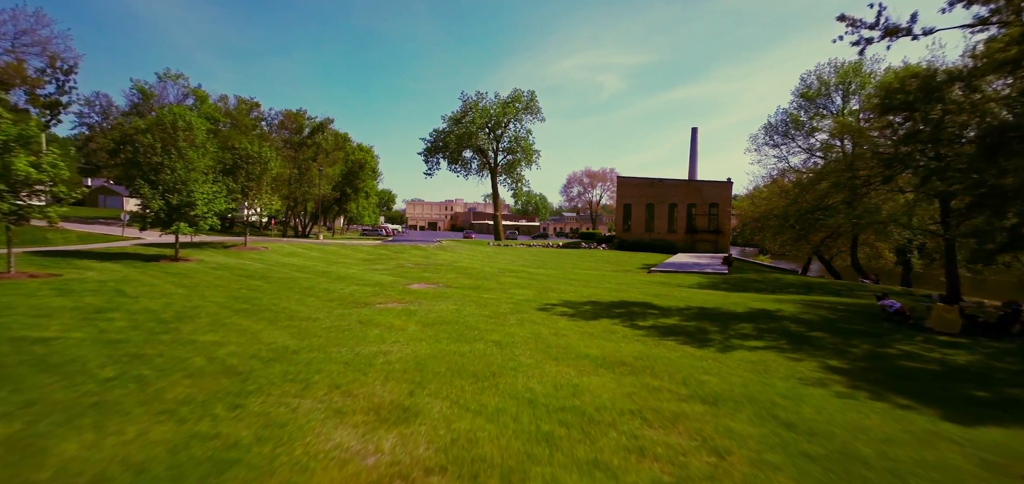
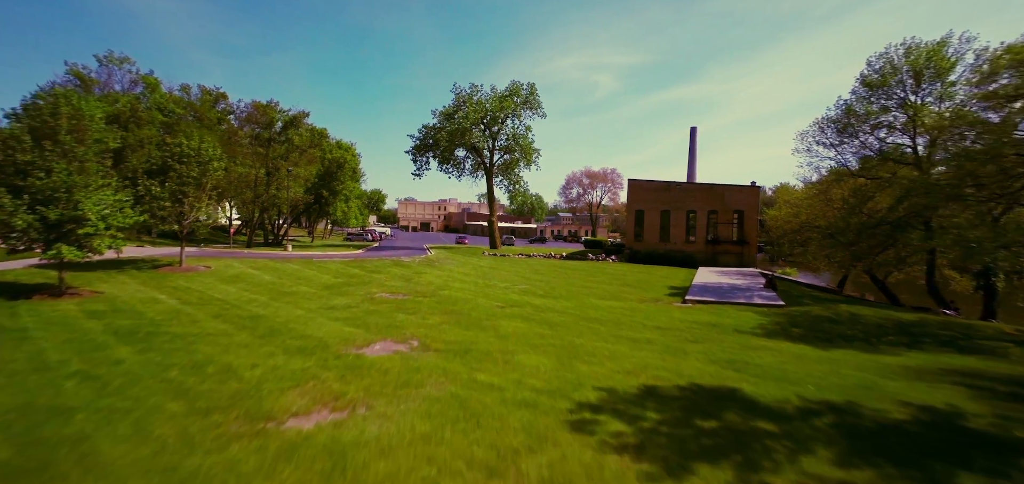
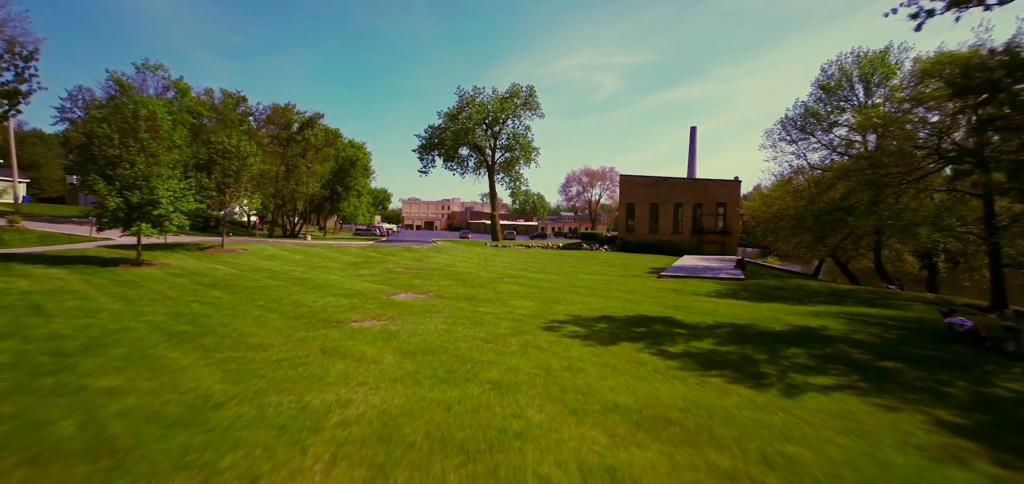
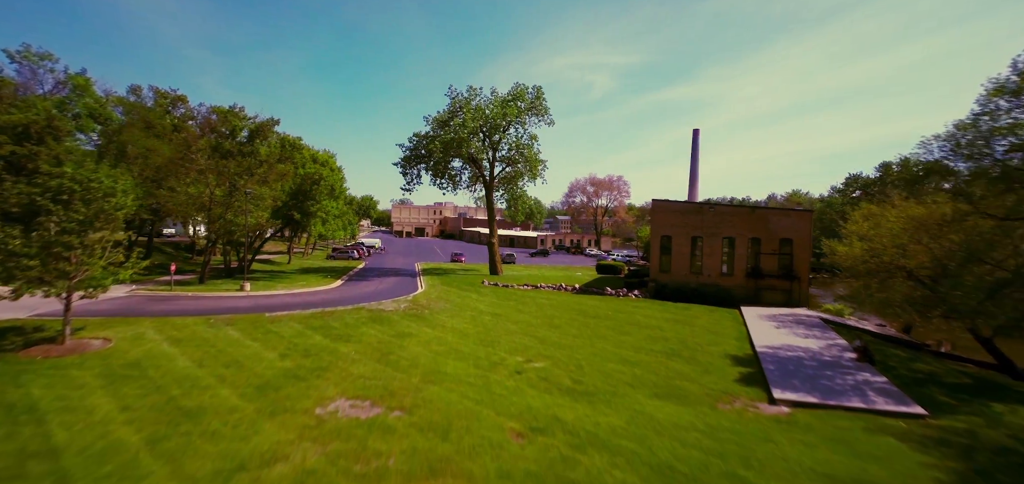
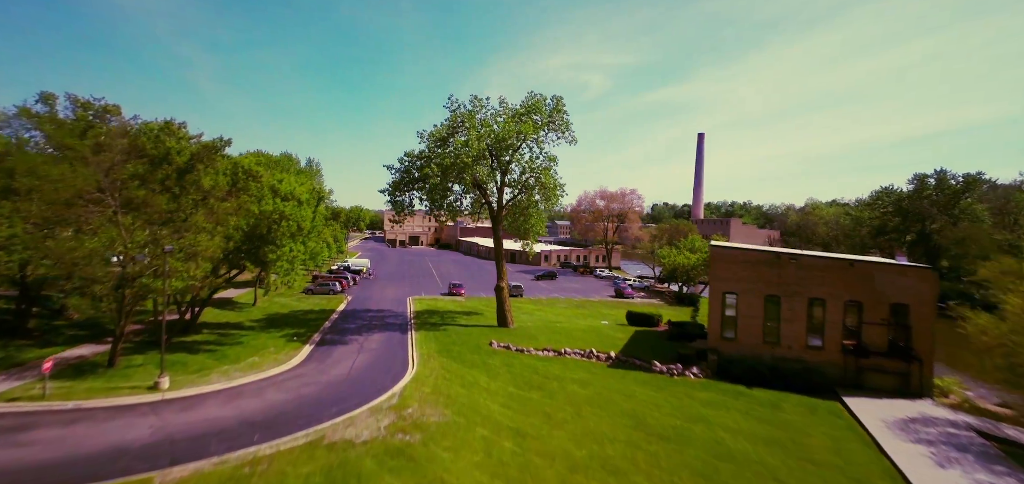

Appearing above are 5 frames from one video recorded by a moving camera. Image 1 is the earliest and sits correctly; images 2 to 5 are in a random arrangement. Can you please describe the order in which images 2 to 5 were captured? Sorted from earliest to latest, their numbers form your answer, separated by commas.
3, 2, 4, 5
